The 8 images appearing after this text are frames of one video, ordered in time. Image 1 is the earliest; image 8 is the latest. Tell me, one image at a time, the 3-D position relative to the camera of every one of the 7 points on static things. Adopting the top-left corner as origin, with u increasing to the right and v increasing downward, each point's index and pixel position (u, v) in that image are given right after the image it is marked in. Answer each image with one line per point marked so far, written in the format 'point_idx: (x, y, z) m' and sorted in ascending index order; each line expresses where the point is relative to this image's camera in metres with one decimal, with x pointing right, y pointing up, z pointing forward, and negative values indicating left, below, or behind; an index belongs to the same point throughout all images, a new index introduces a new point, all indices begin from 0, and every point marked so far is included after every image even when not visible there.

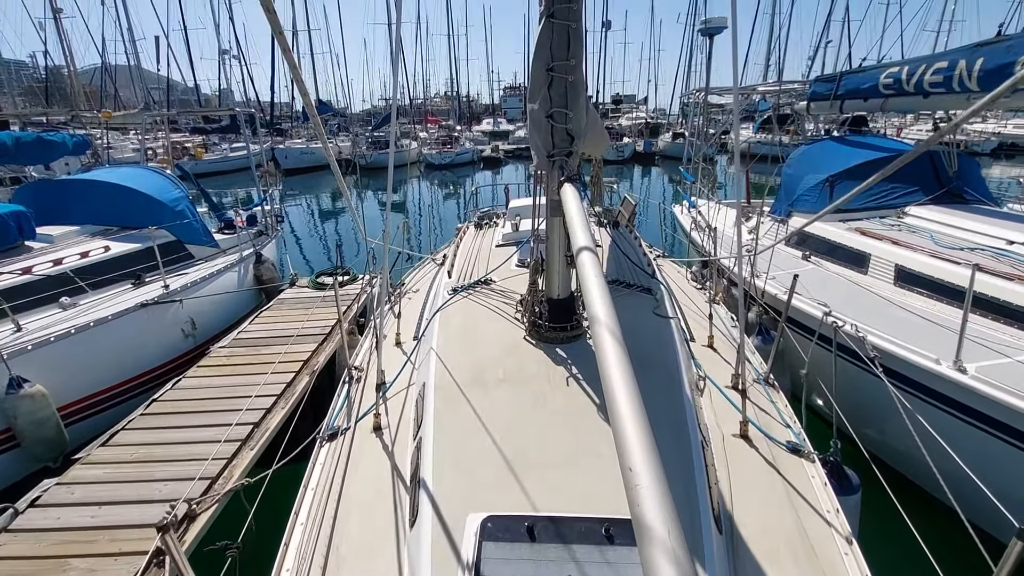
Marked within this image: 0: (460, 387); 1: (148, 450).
0: (-0.4, -0.7, +3.3) m
1: (-3.2, -1.4, +4.3) m
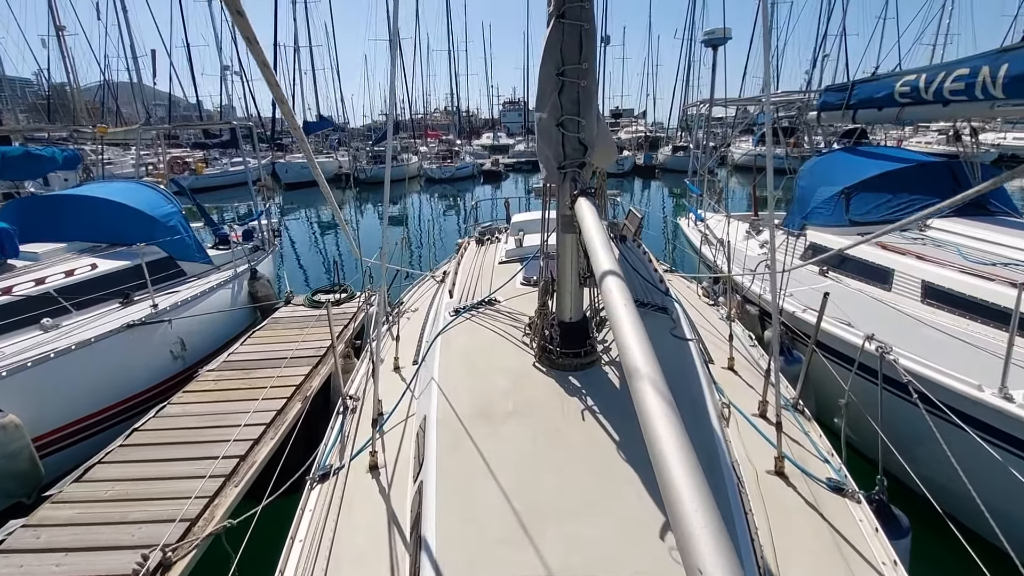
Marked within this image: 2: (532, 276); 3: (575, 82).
0: (-0.3, -0.8, +3.0) m
1: (-3.1, -1.6, +4.0) m
2: (+0.2, +0.1, +4.9) m
3: (+0.4, +1.2, +2.9) m
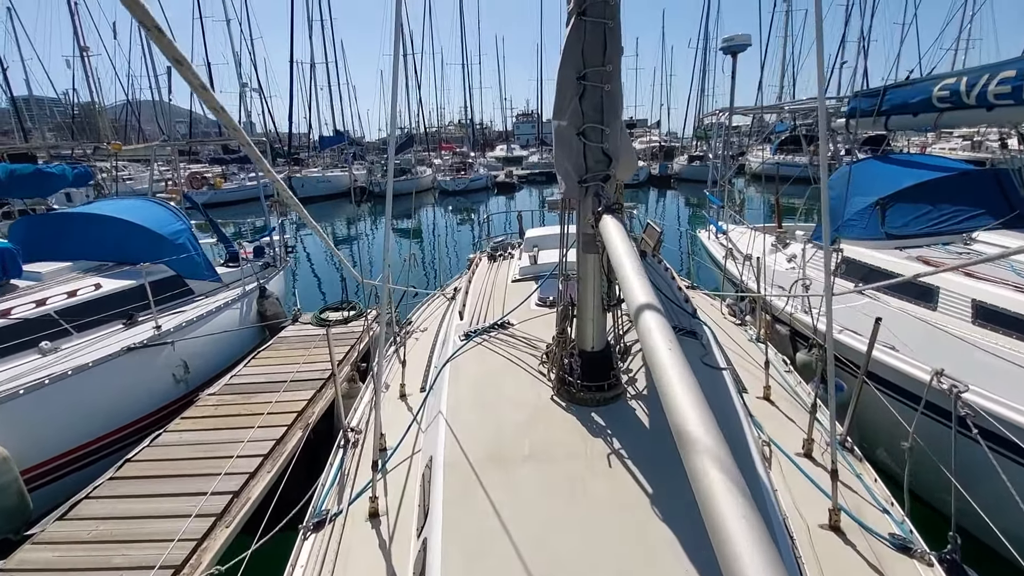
0: (-0.2, -0.9, +2.7) m
1: (-3.0, -1.8, +3.7) m
2: (+0.3, -0.1, +4.6) m
3: (+0.5, +1.1, +2.7) m
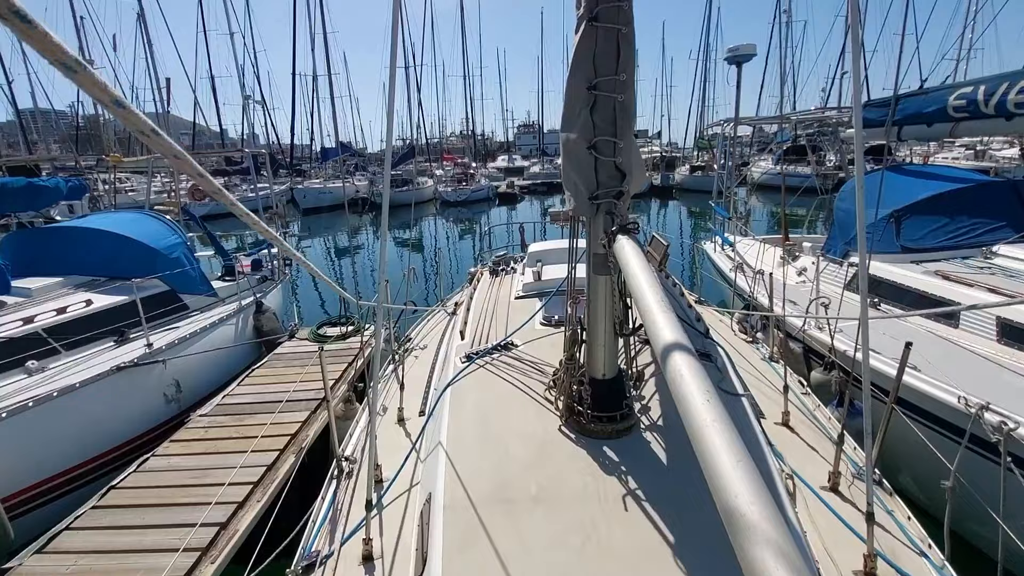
0: (-0.2, -1.1, +2.4) m
1: (-3.0, -2.0, +3.5) m
2: (+0.3, -0.2, +4.4) m
3: (+0.5, +1.0, +2.5) m
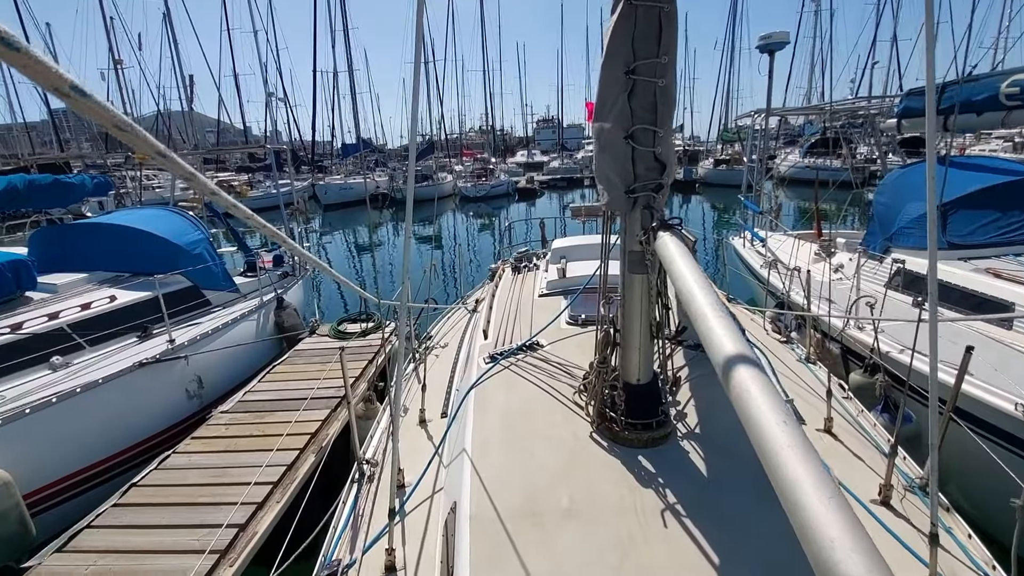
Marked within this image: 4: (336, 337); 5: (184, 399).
0: (0.0, -1.1, +2.3) m
1: (-2.8, -1.9, +3.5) m
2: (+0.6, -0.2, +4.2) m
3: (+0.6, +1.0, +2.3) m
4: (-2.6, -0.7, +7.2) m
5: (-3.7, -1.3, +5.7) m
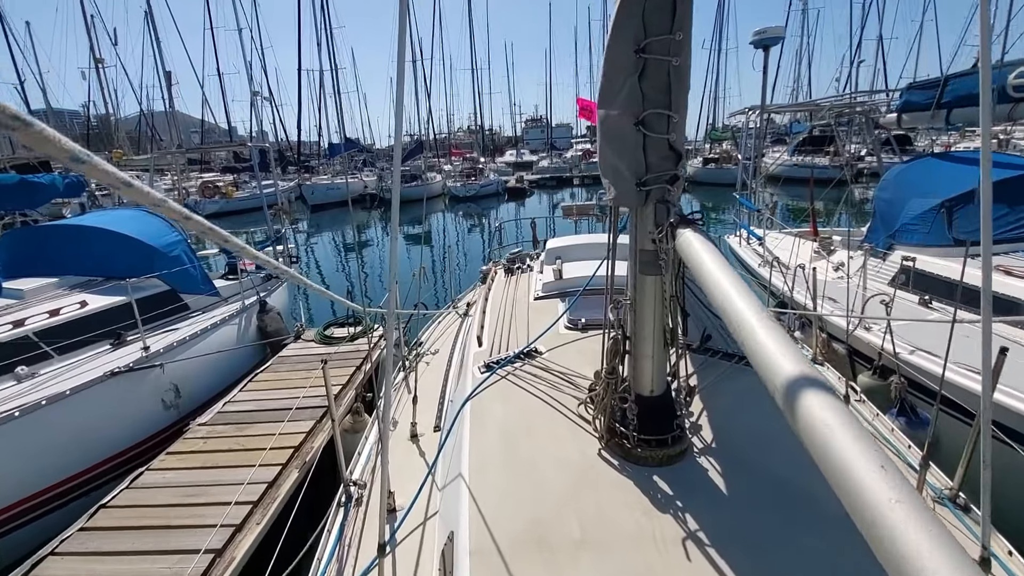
0: (0.0, -1.1, +2.1) m
1: (-2.8, -2.0, +3.2) m
2: (+0.5, -0.2, +4.0) m
3: (+0.6, +0.9, +2.0) m
4: (-2.6, -0.8, +6.9) m
5: (-3.8, -1.3, +5.4) m
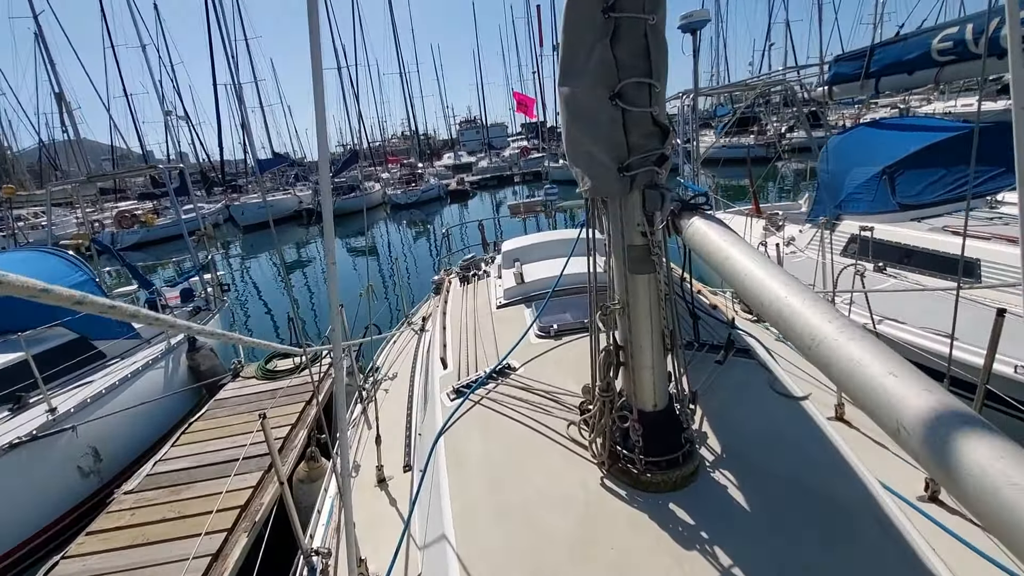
0: (0.0, -1.2, +1.7) m
1: (-2.7, -2.3, +2.5) m
2: (+0.3, -0.3, +3.7) m
3: (+0.4, +0.9, +1.7) m
4: (-3.1, -1.1, +6.3) m
5: (-4.0, -1.8, +4.6) m
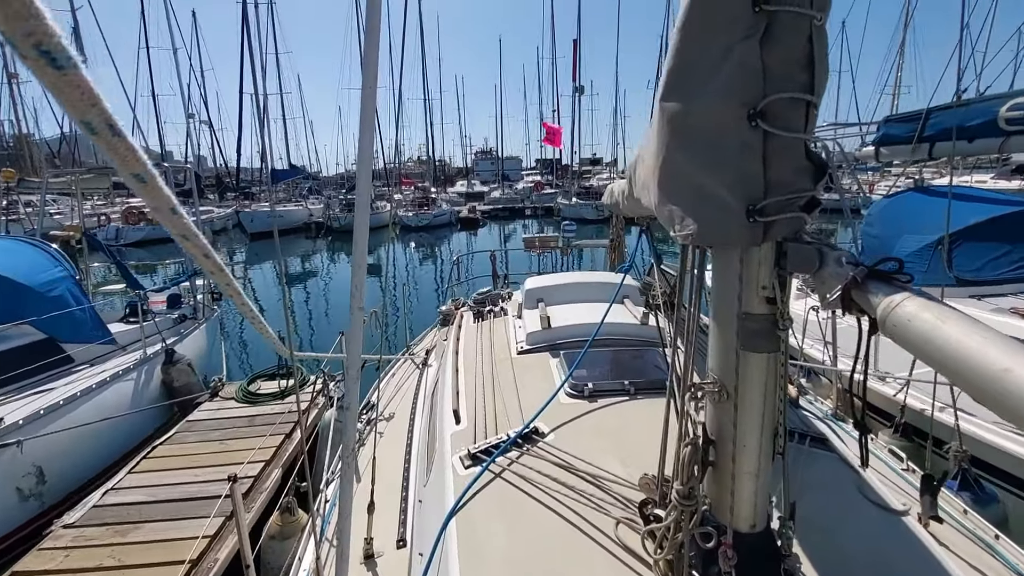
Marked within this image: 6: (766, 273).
0: (+0.1, -1.3, +1.1) m
1: (-2.7, -2.3, +1.9) m
2: (+0.5, -0.6, +3.1) m
3: (+0.7, +0.7, +1.3) m
4: (-3.0, -1.3, +5.7) m
5: (-4.0, -1.7, +4.0) m
6: (+0.7, 0.0, +1.4) m
